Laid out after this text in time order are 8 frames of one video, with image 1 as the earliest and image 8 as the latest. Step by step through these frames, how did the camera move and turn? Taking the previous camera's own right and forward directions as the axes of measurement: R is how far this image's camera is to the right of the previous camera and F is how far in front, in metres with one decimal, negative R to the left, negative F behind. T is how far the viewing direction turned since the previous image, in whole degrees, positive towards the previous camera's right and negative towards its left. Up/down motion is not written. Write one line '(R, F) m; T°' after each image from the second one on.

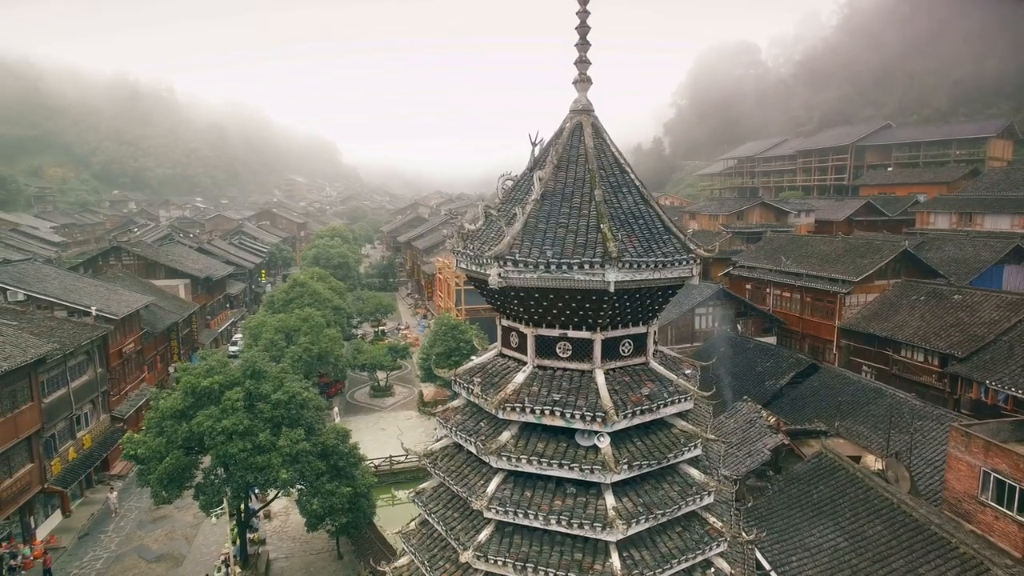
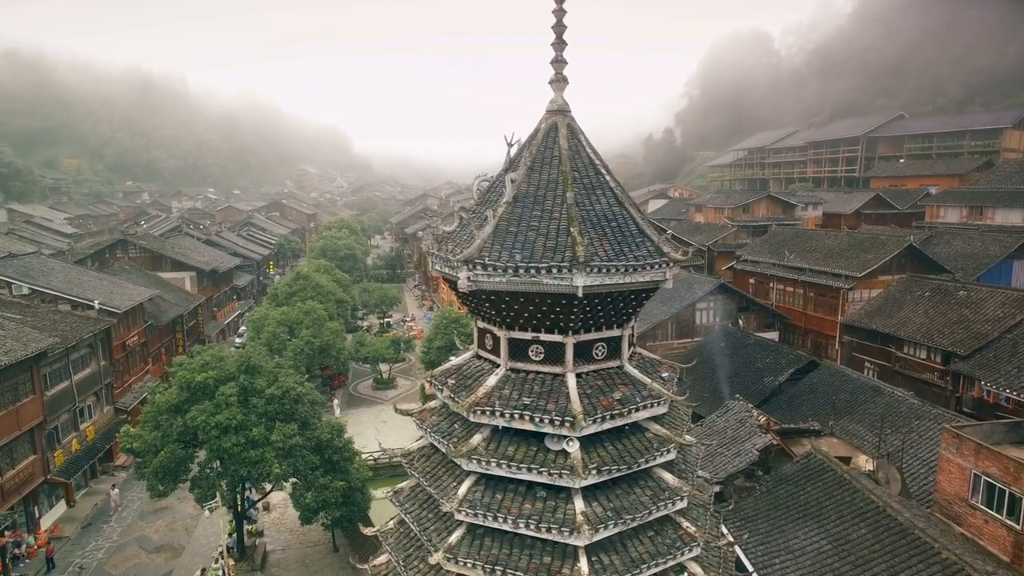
(+0.6, +0.1) m; -1°
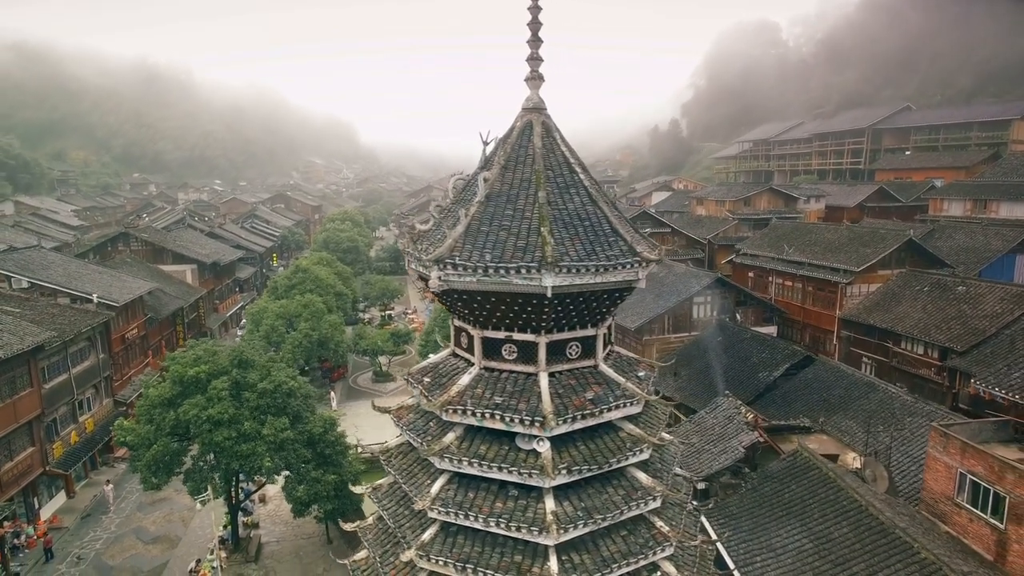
(+0.5, 0.0) m; -1°
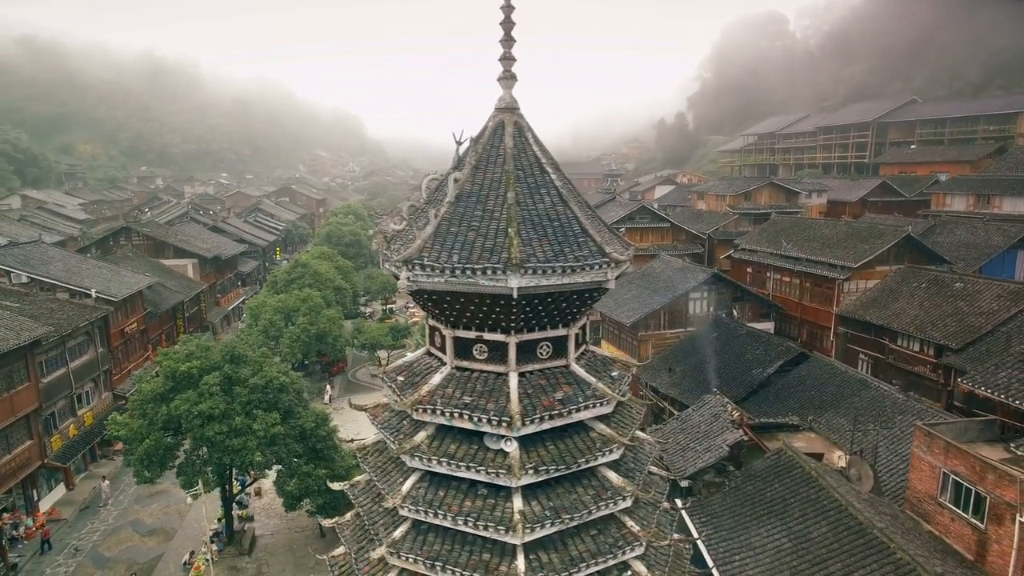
(+0.5, 0.0) m; -1°
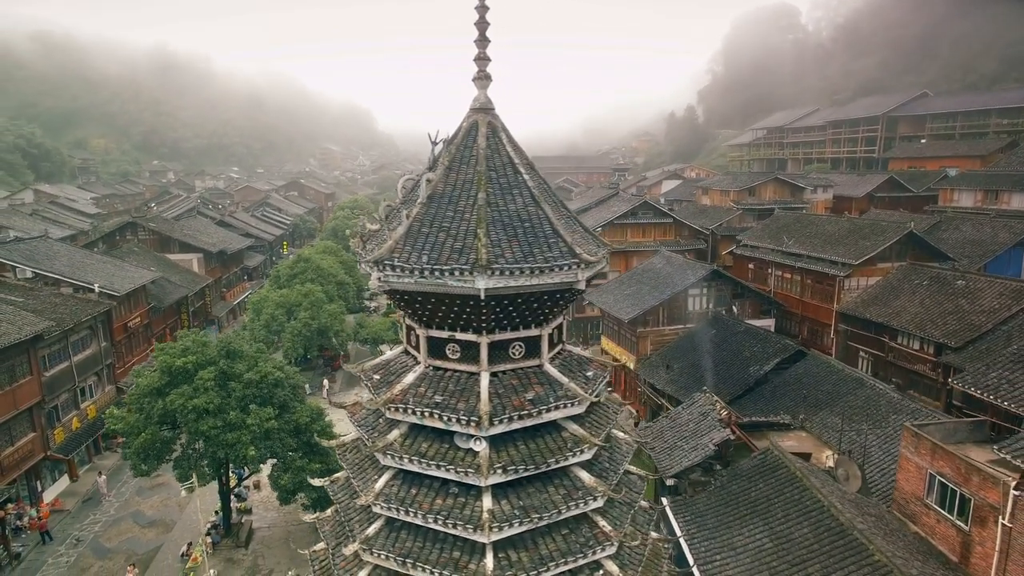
(+0.6, 0.0) m; -1°
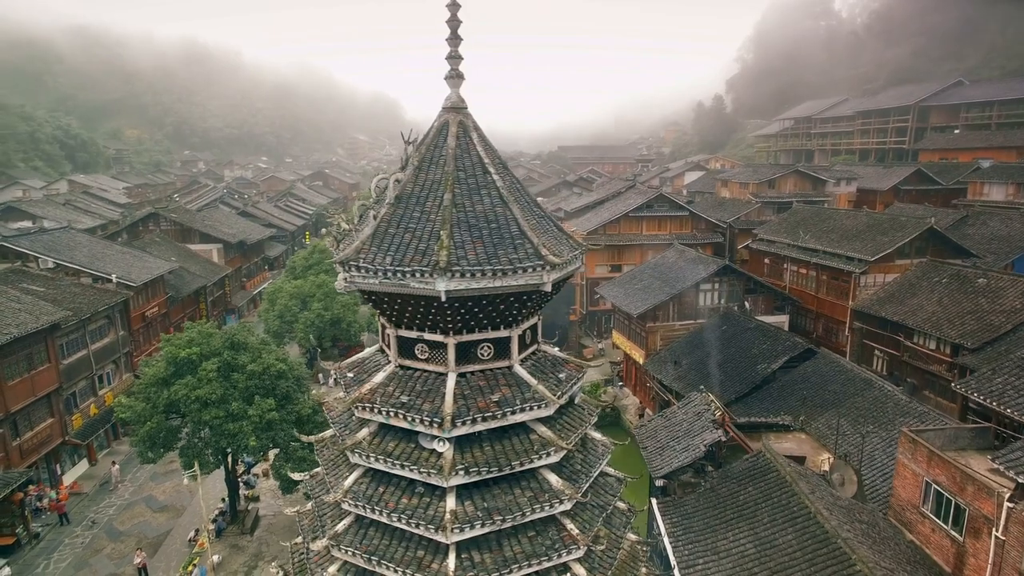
(+0.9, +0.1) m; -3°
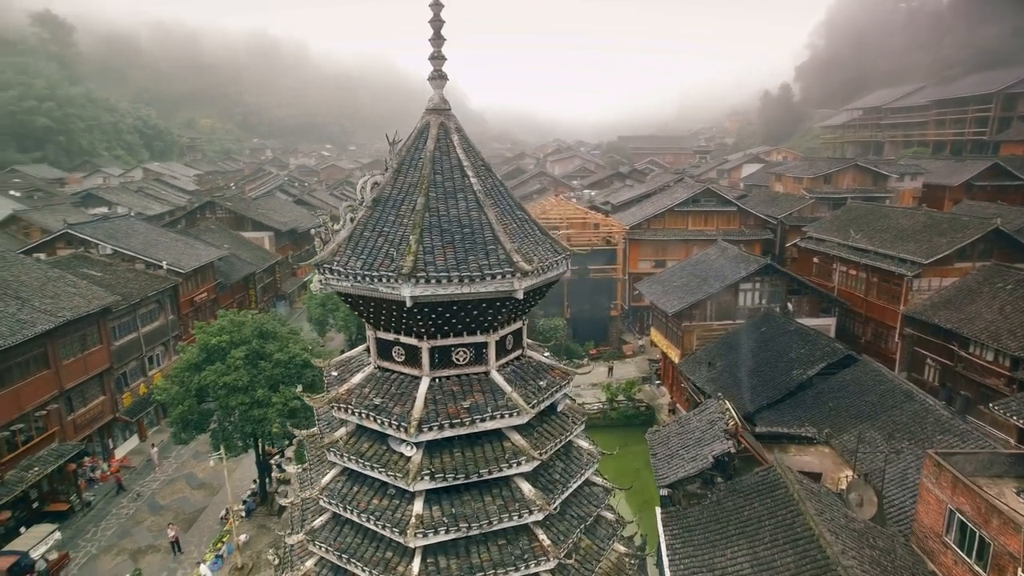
(+1.2, +0.2) m; -5°
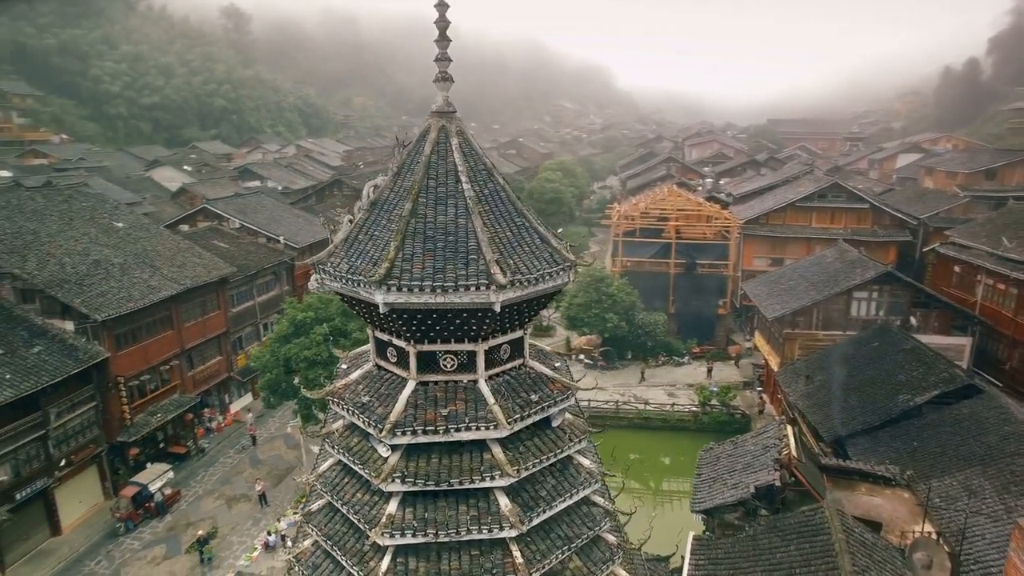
(+2.0, +0.5) m; -12°
